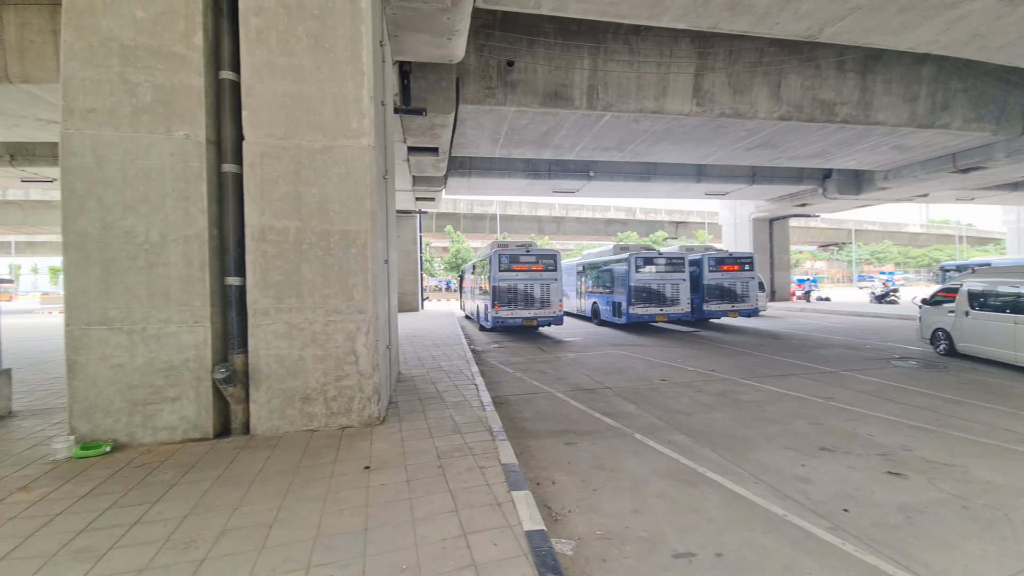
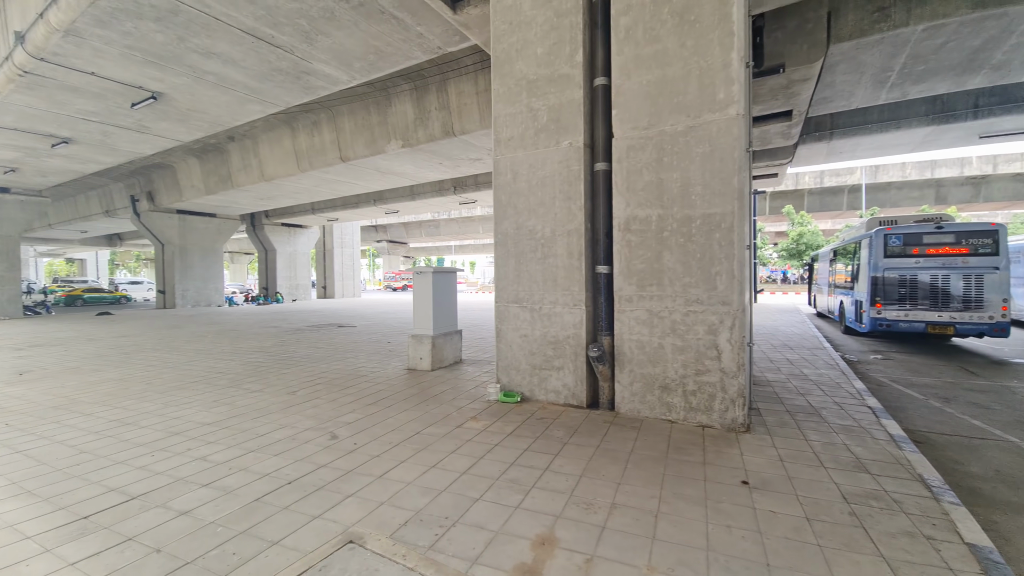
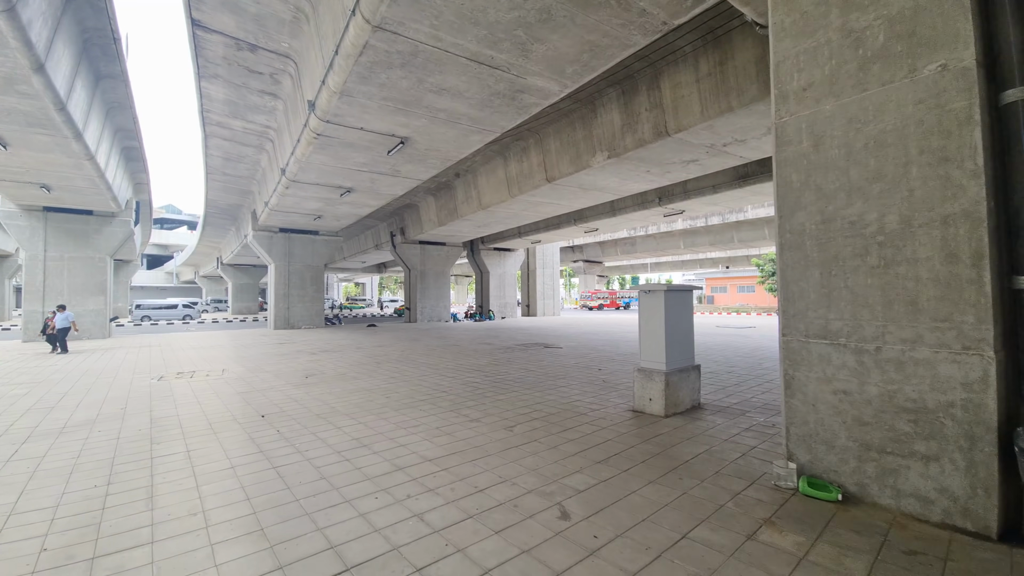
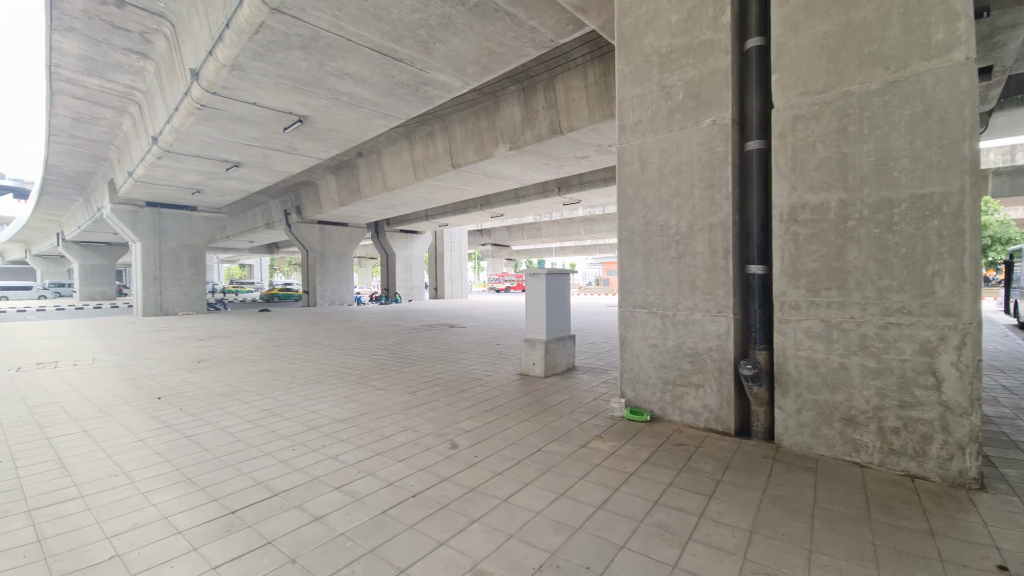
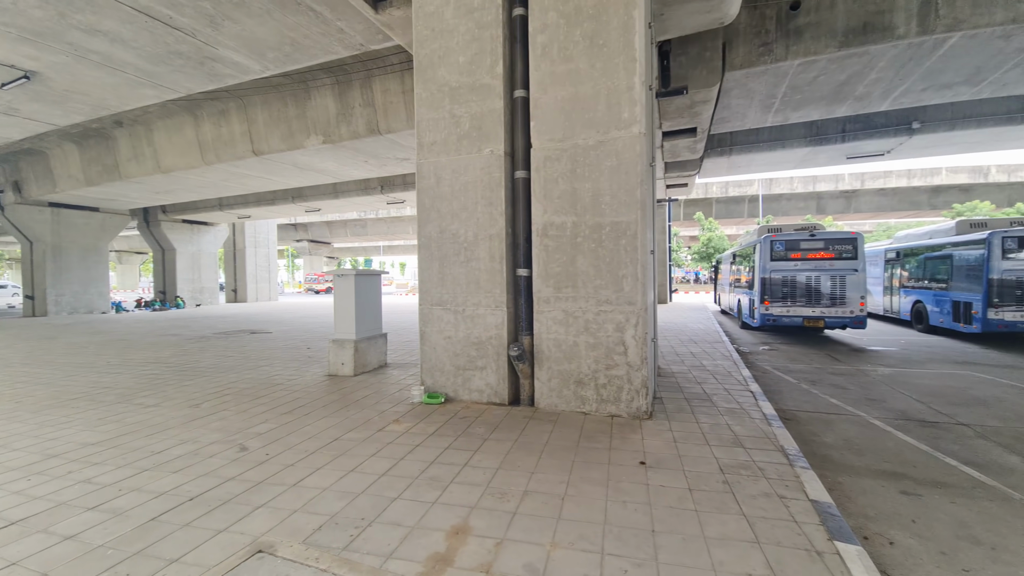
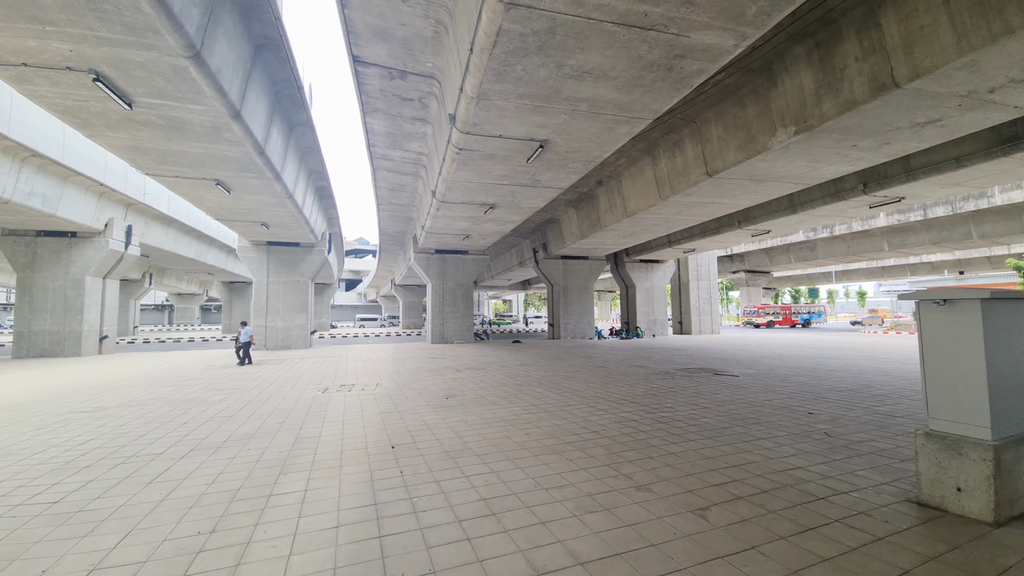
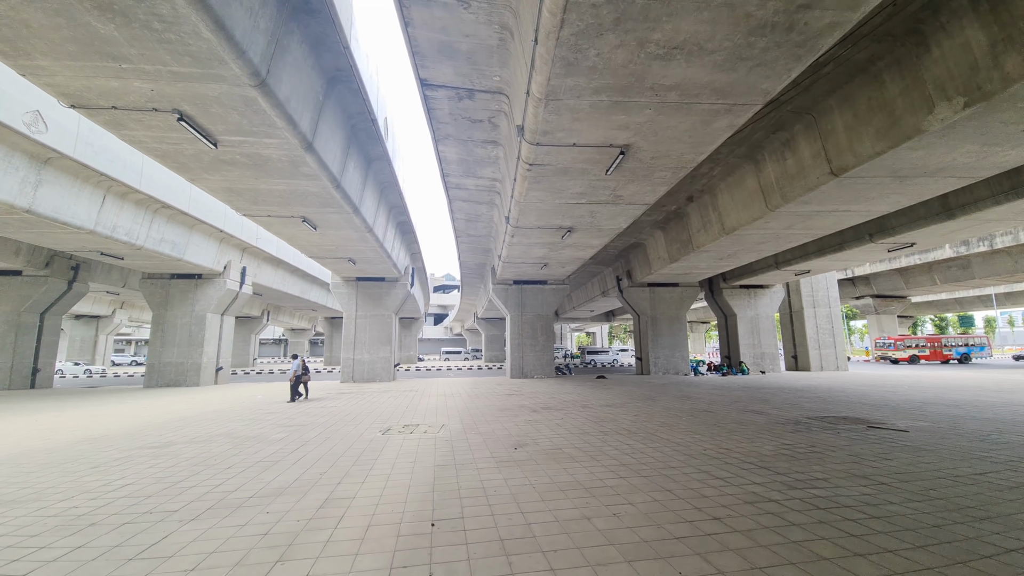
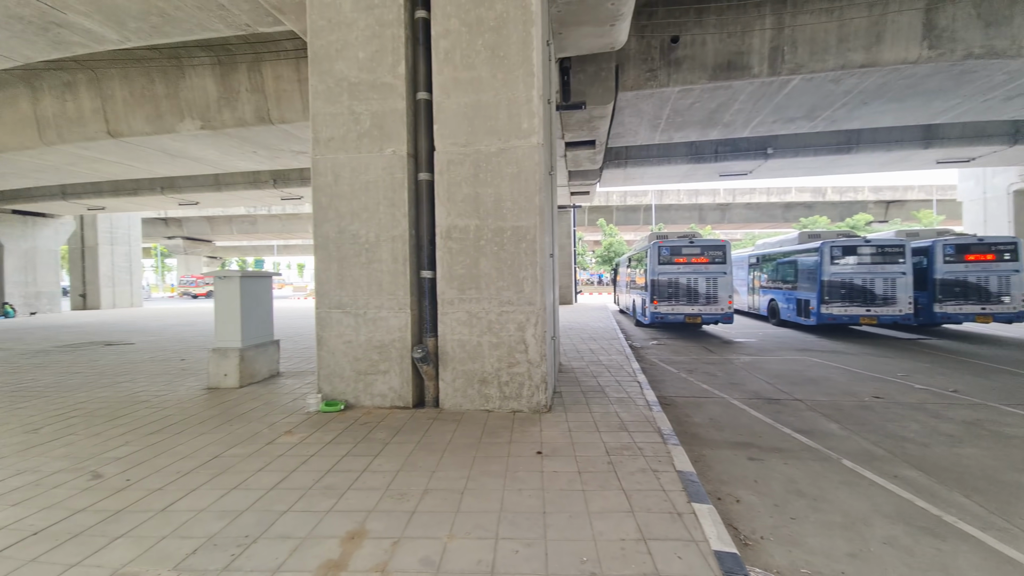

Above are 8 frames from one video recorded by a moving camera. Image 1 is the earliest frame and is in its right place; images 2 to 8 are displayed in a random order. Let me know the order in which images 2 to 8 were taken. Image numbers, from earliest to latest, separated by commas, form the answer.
8, 5, 2, 4, 3, 6, 7
